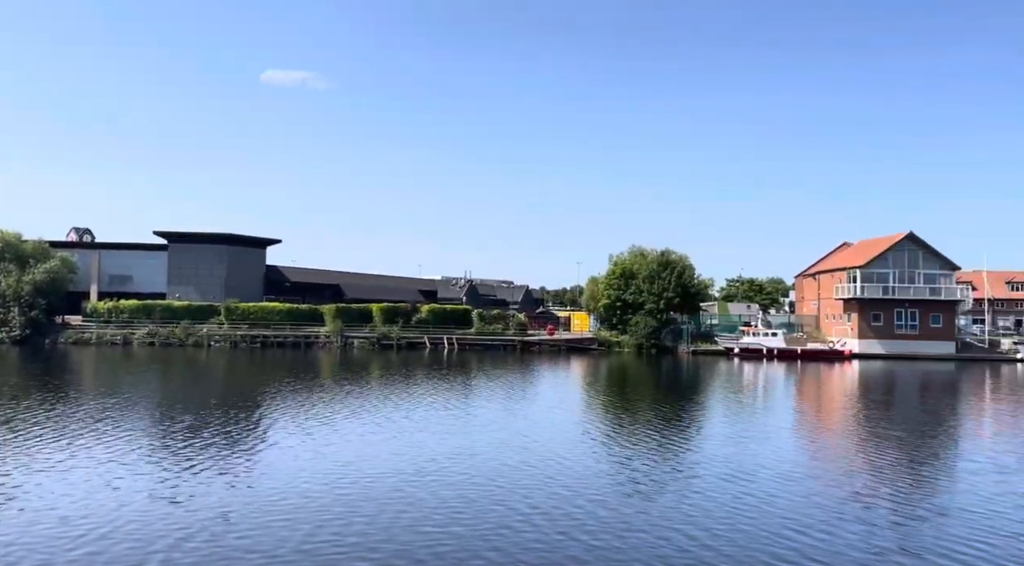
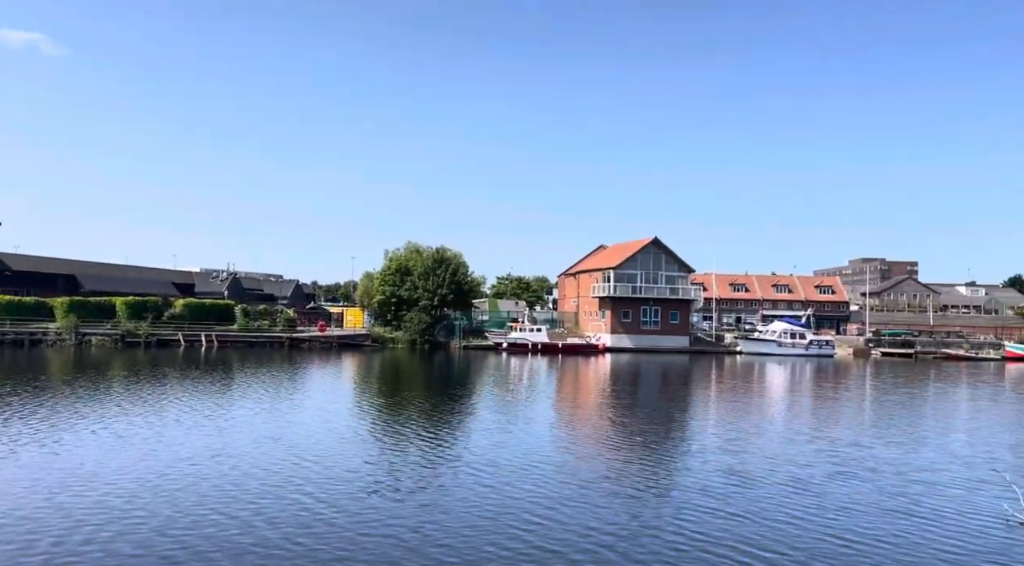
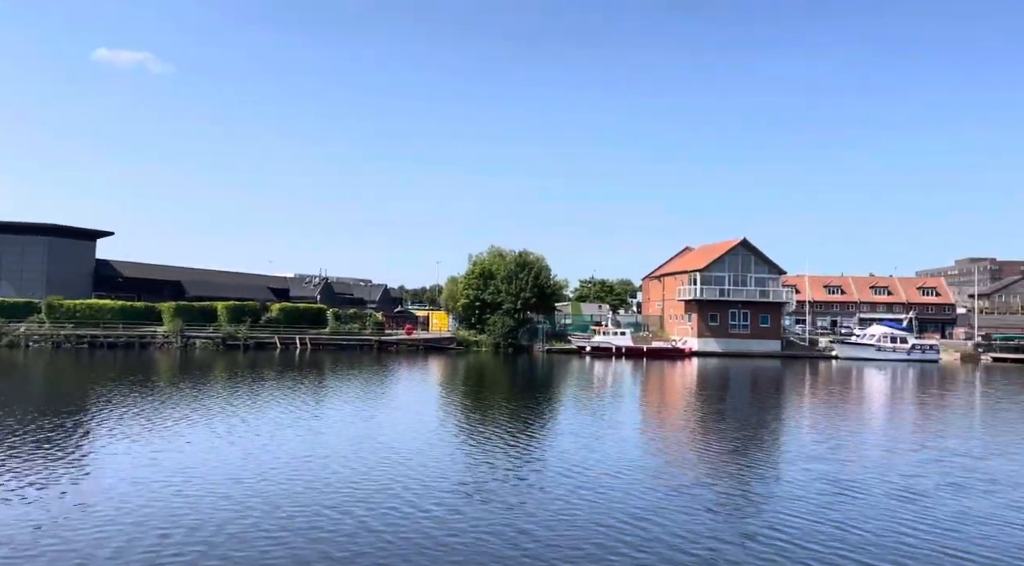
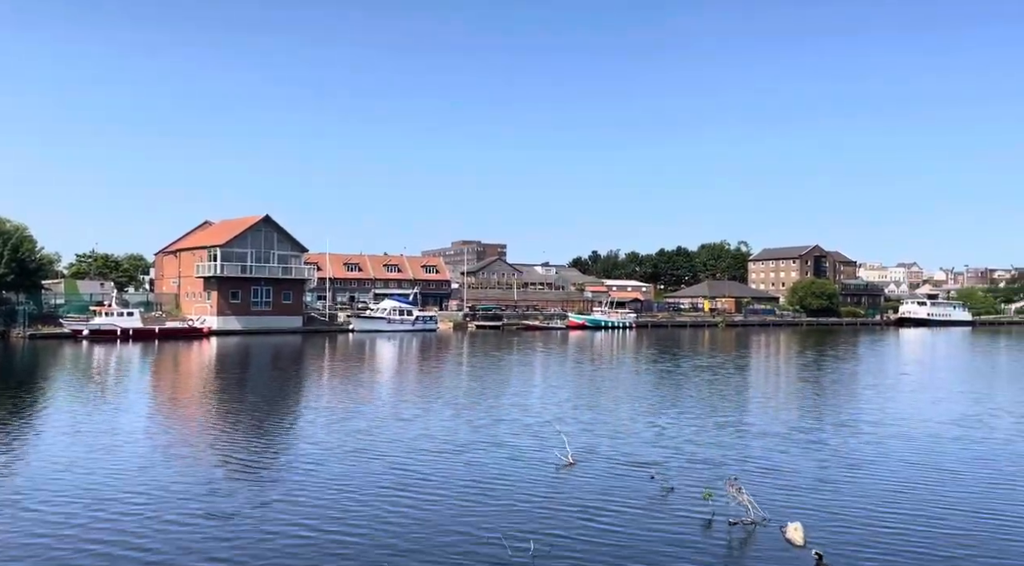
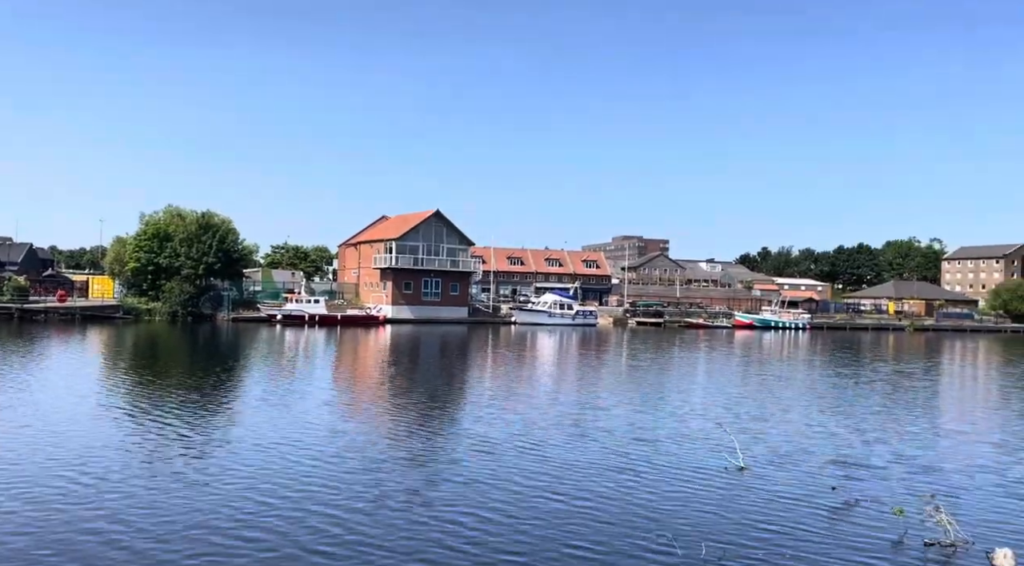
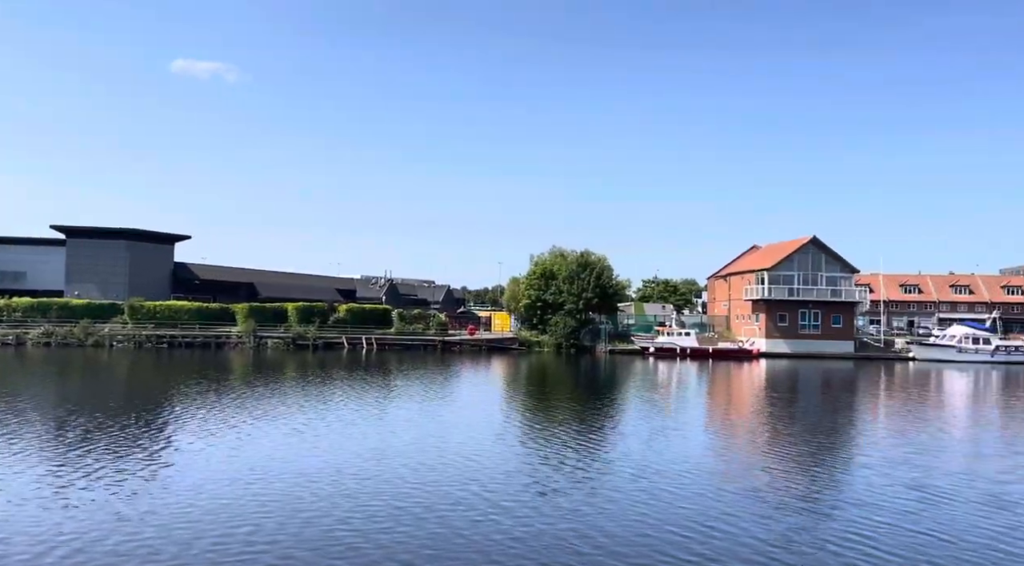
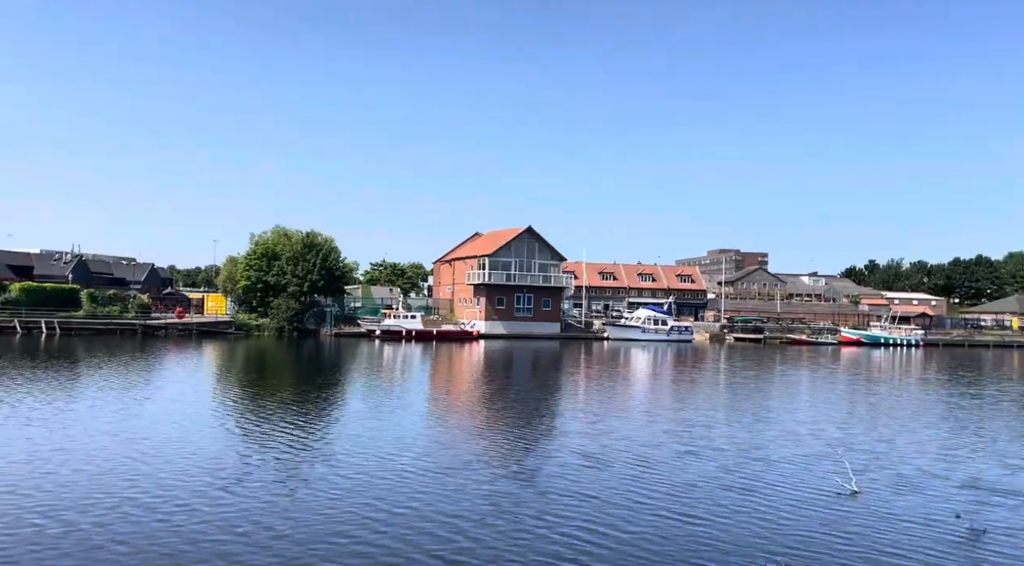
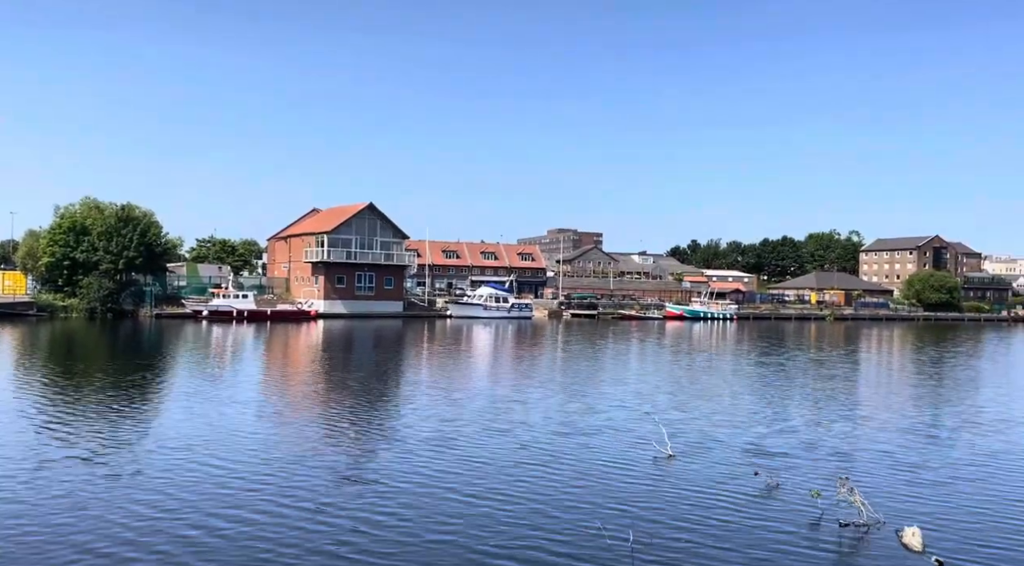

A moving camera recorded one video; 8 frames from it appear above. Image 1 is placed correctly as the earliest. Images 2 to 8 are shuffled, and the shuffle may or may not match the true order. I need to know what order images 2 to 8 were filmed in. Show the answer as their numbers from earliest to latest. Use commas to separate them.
6, 3, 2, 7, 5, 8, 4
